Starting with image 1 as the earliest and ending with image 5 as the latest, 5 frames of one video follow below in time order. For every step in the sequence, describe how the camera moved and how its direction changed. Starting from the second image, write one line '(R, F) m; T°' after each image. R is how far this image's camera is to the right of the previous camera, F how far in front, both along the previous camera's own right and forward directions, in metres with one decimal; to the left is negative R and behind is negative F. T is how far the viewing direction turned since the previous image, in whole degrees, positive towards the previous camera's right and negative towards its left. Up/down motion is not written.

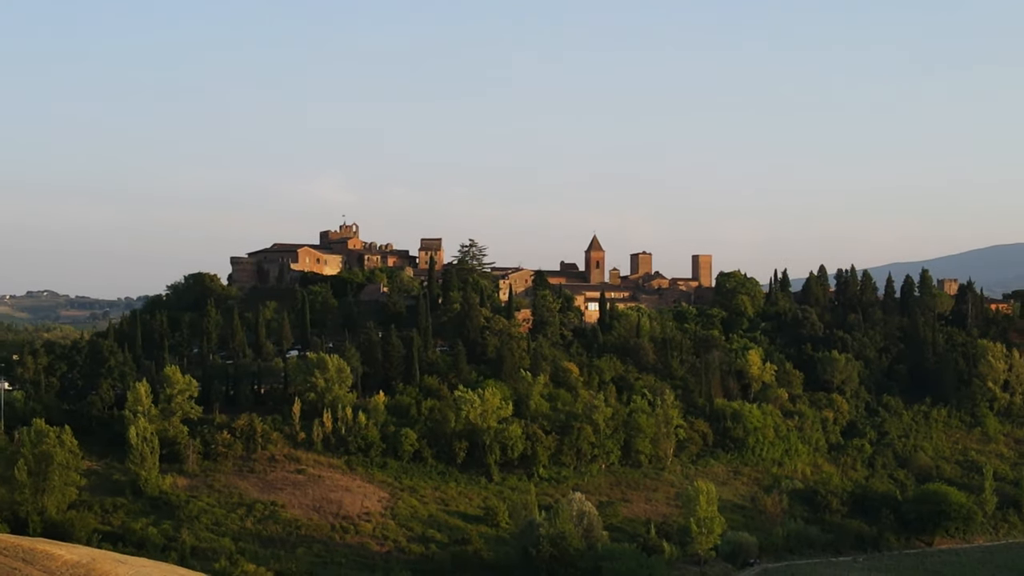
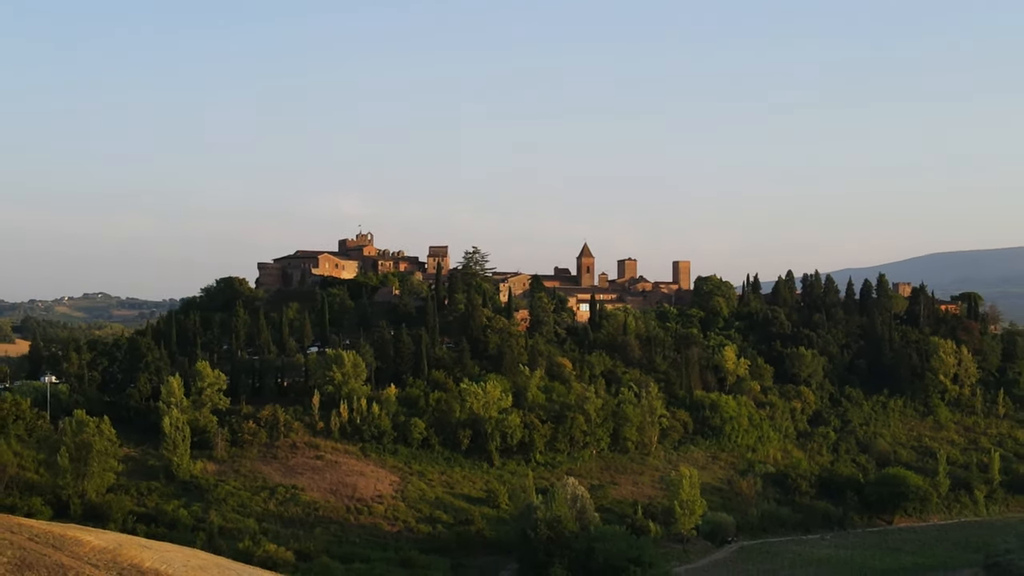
(+0.3, -3.6) m; 0°
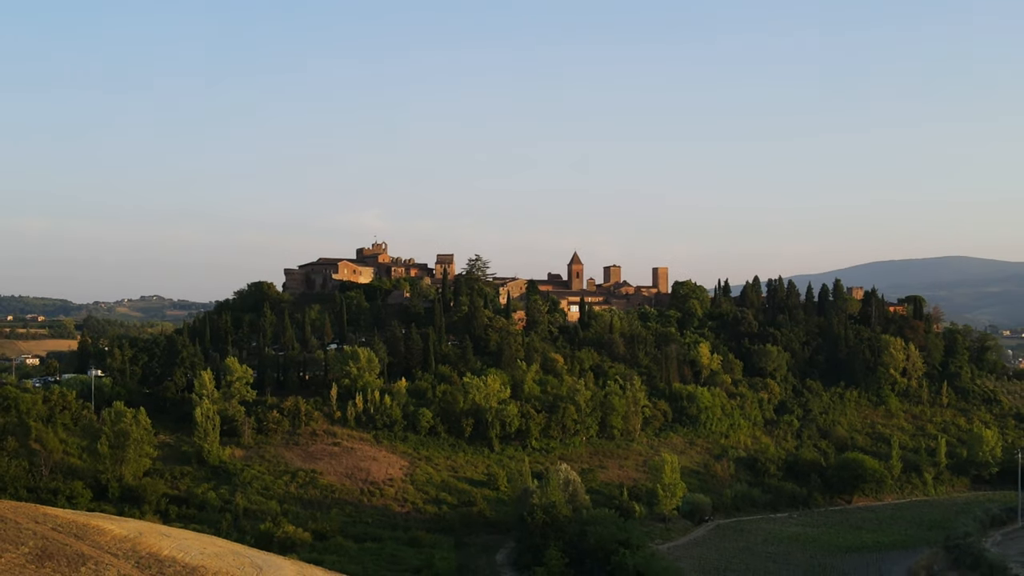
(+0.2, -4.4) m; 0°
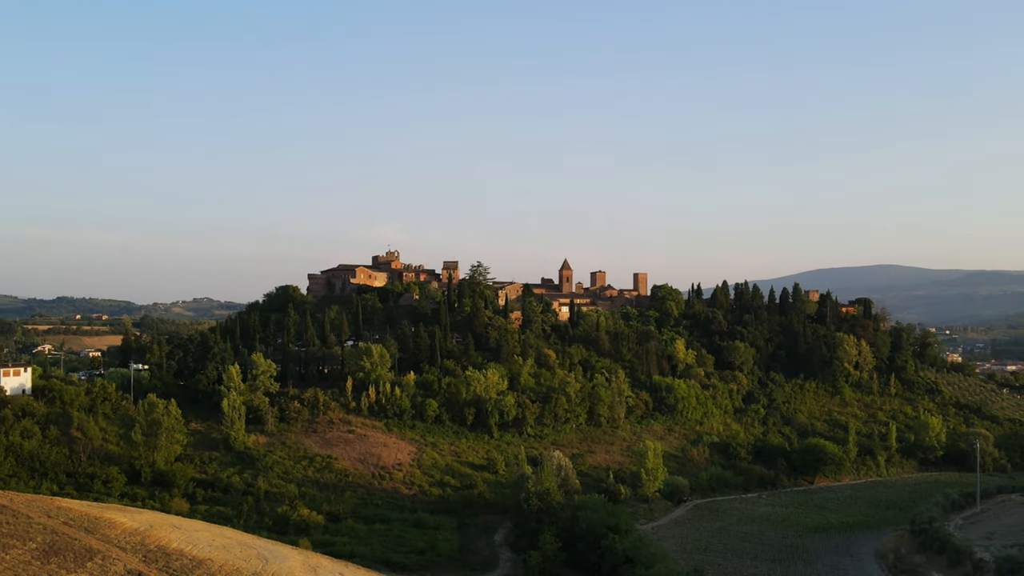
(-0.1, -5.0) m; 0°
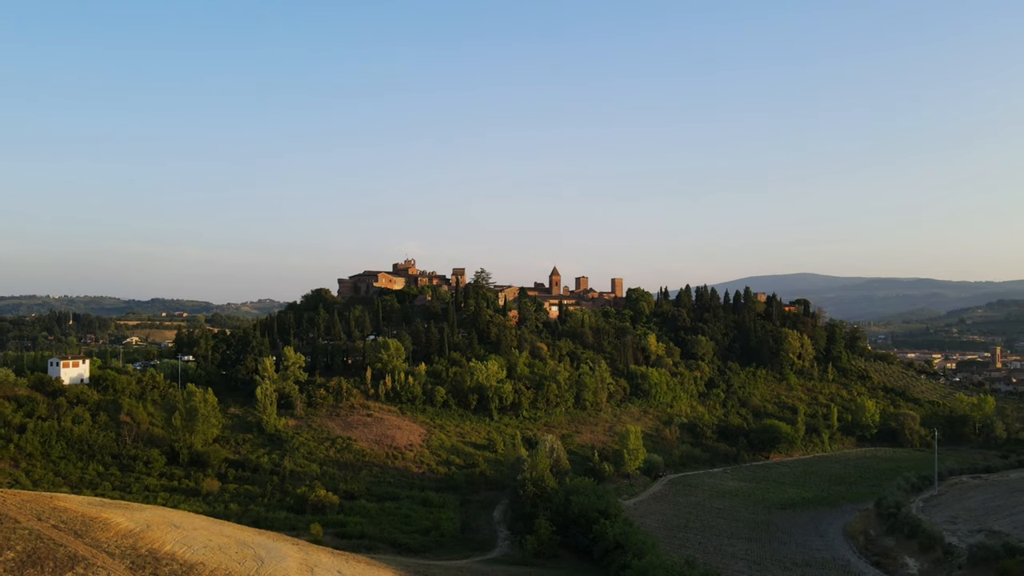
(-0.9, -8.1) m; +1°
